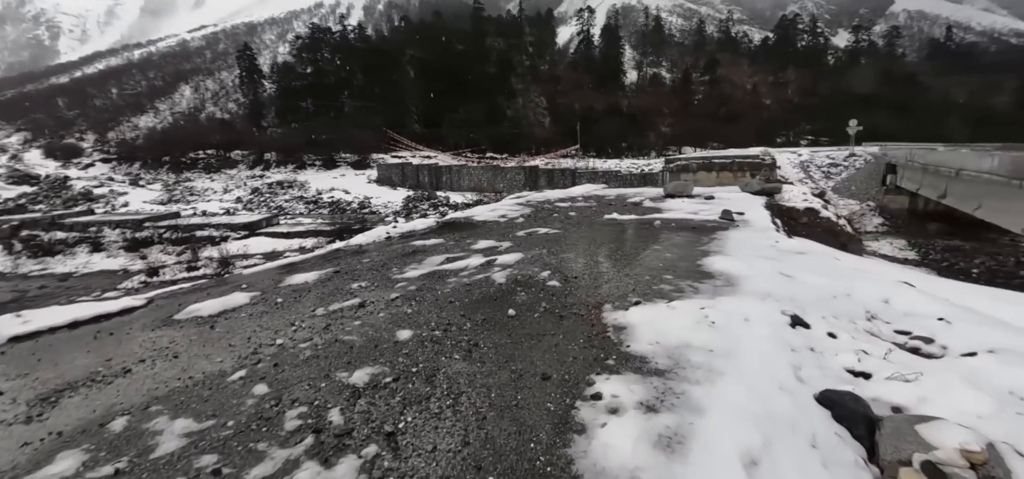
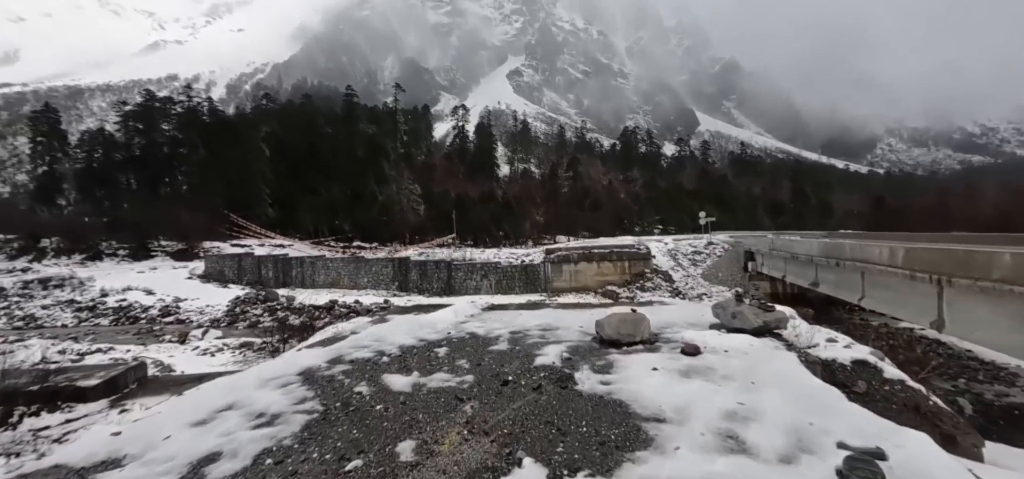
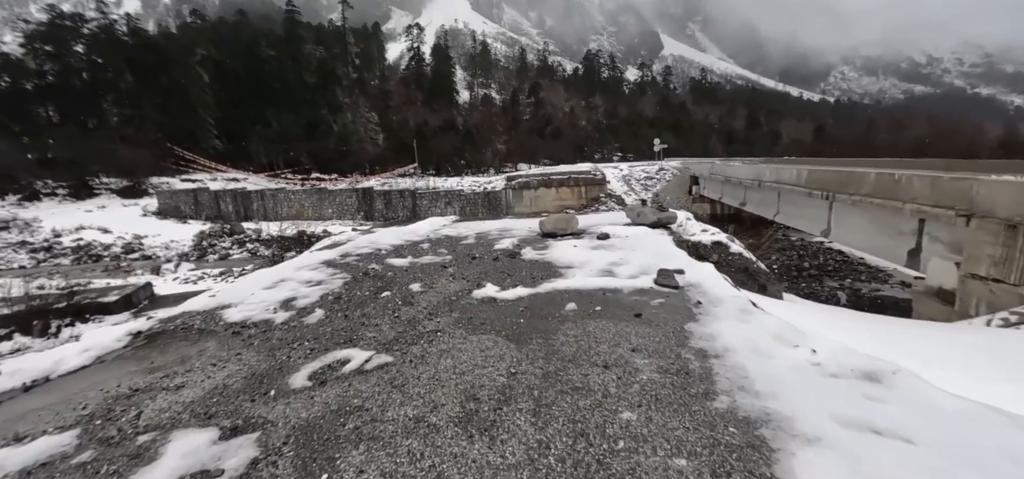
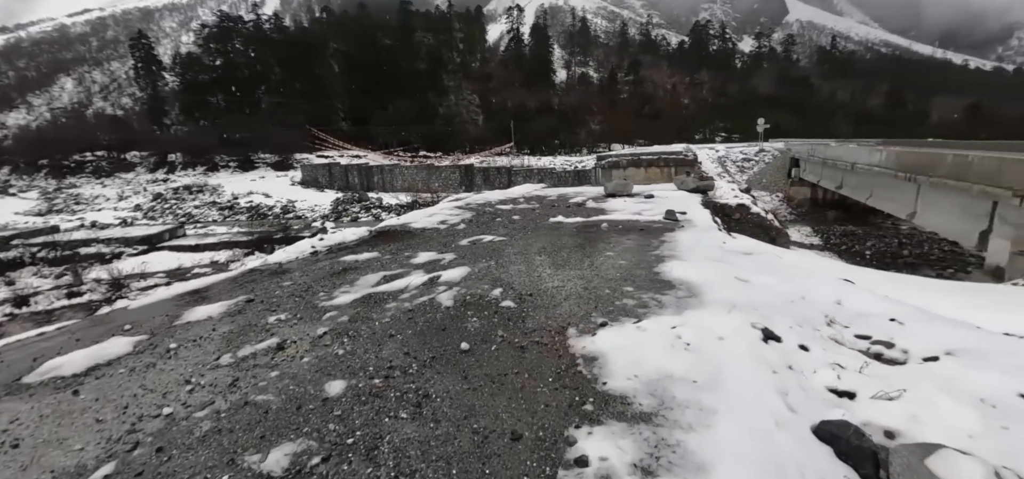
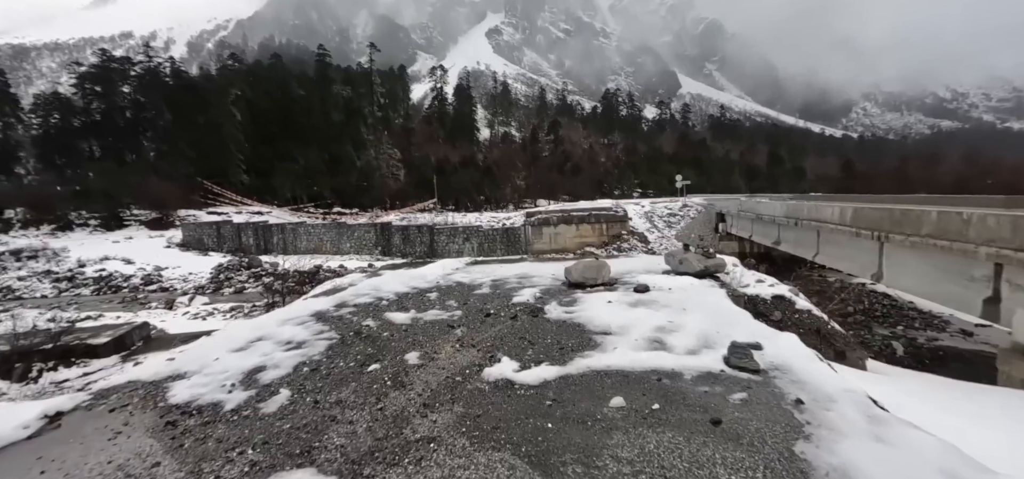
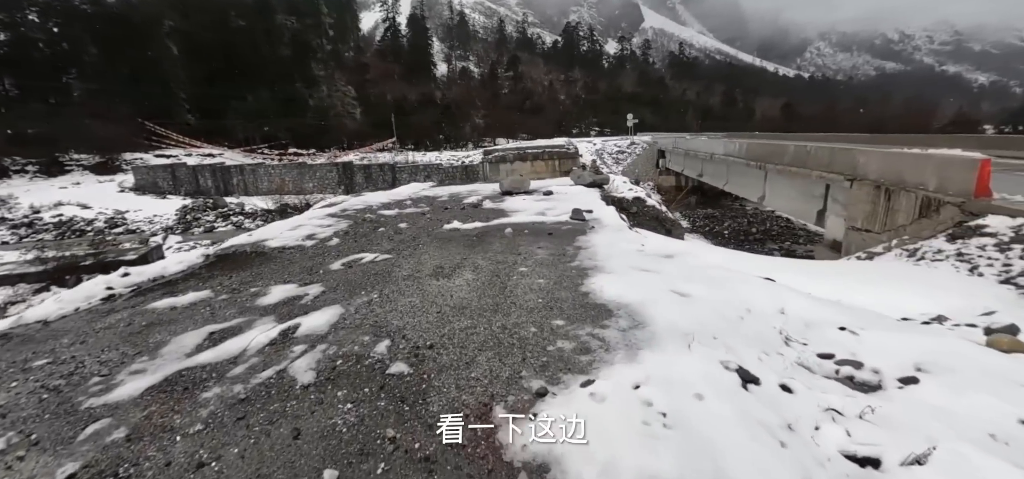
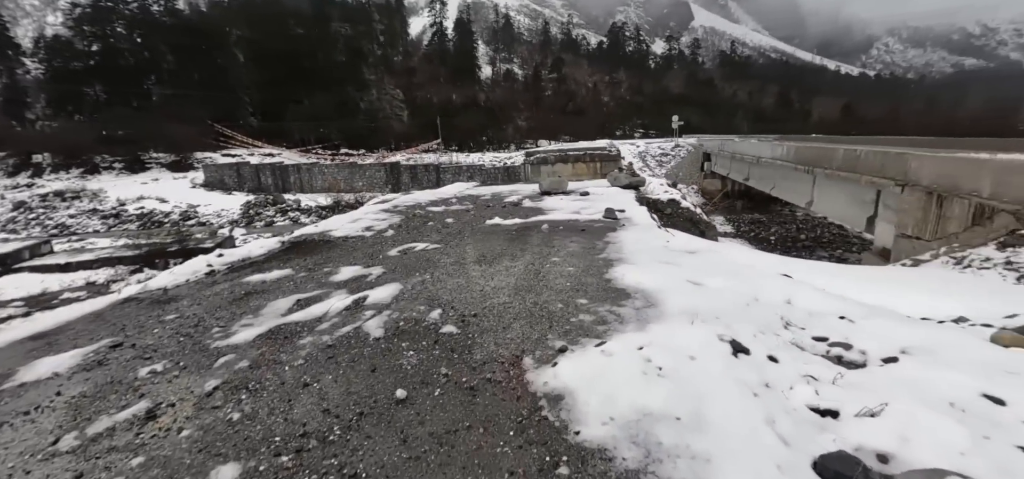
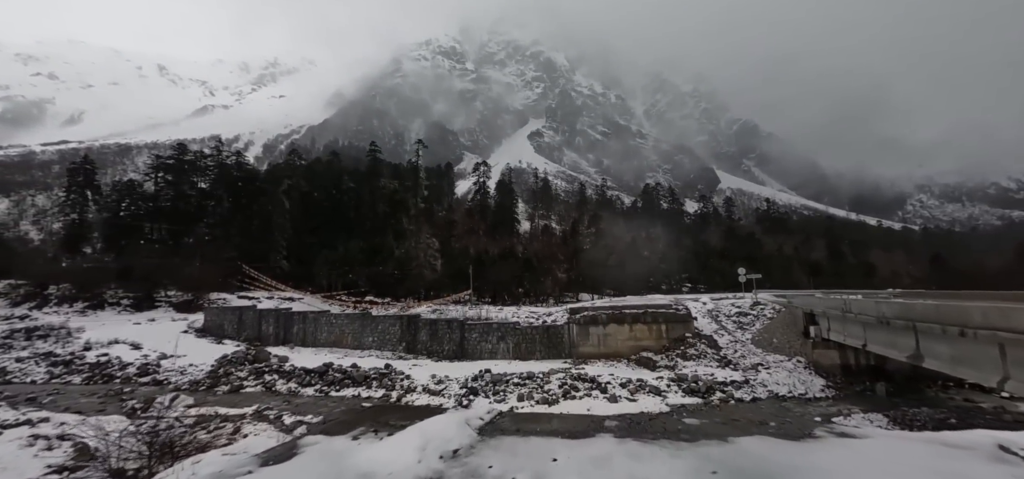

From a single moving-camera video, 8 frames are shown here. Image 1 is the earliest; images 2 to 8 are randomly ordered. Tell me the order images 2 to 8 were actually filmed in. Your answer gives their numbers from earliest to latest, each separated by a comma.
4, 7, 6, 3, 5, 2, 8
